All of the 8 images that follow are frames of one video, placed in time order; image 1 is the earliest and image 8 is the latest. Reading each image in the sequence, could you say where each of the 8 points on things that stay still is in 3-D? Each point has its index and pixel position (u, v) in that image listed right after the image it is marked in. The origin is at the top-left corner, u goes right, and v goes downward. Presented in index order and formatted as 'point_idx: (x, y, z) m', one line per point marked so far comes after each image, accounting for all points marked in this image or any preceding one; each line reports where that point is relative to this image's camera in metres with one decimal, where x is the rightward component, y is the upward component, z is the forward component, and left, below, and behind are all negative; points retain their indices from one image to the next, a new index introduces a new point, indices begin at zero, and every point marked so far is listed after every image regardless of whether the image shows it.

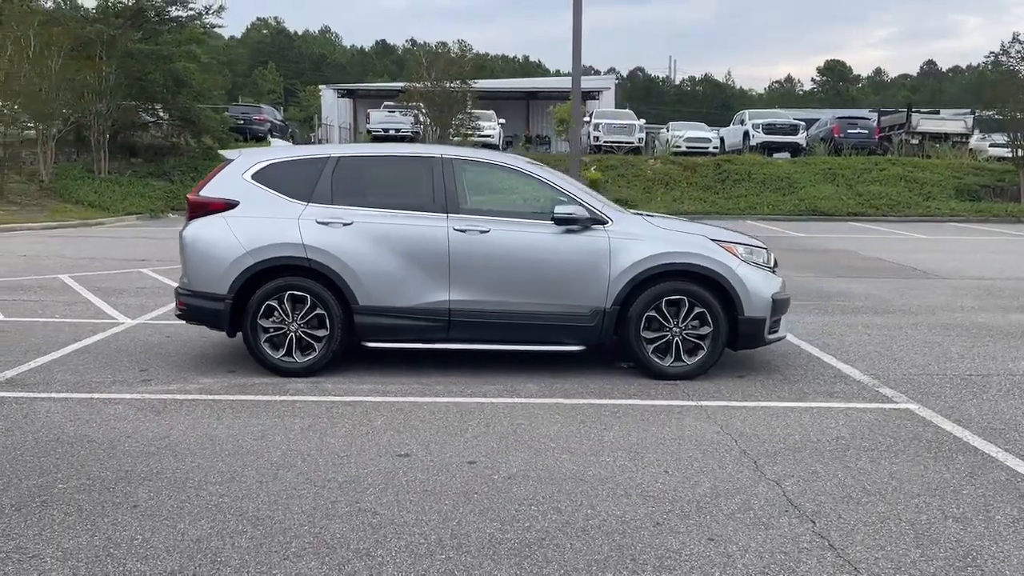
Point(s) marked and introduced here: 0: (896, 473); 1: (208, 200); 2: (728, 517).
0: (+2.1, -1.0, +4.8) m
1: (-2.5, +0.7, +7.1) m
2: (+1.0, -1.1, +4.2) m
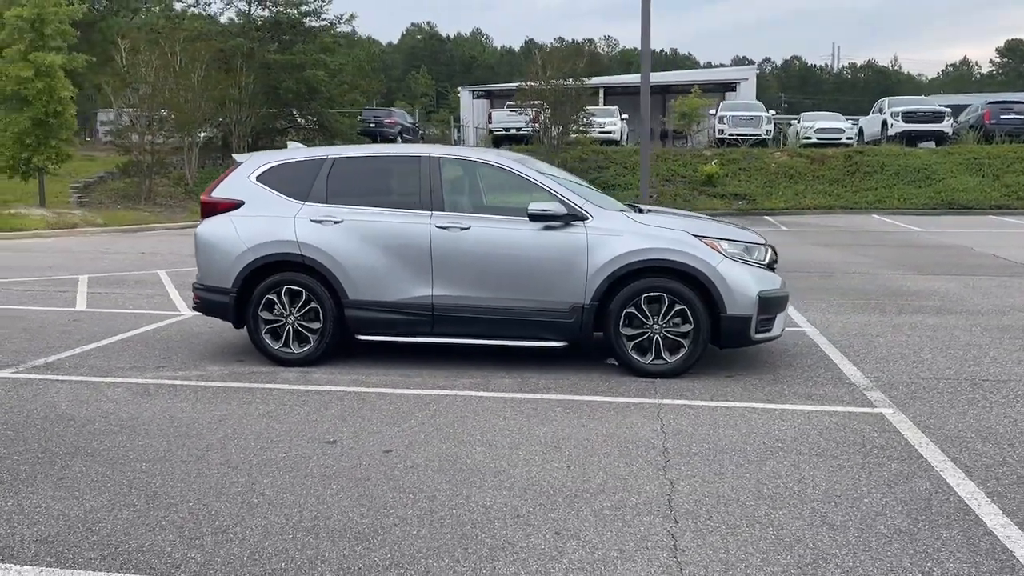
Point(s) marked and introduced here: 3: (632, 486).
0: (+1.6, -1.0, +4.6) m
1: (-2.6, +0.8, +7.6) m
2: (+0.4, -1.1, +4.1) m
3: (+0.6, -1.0, +4.5) m
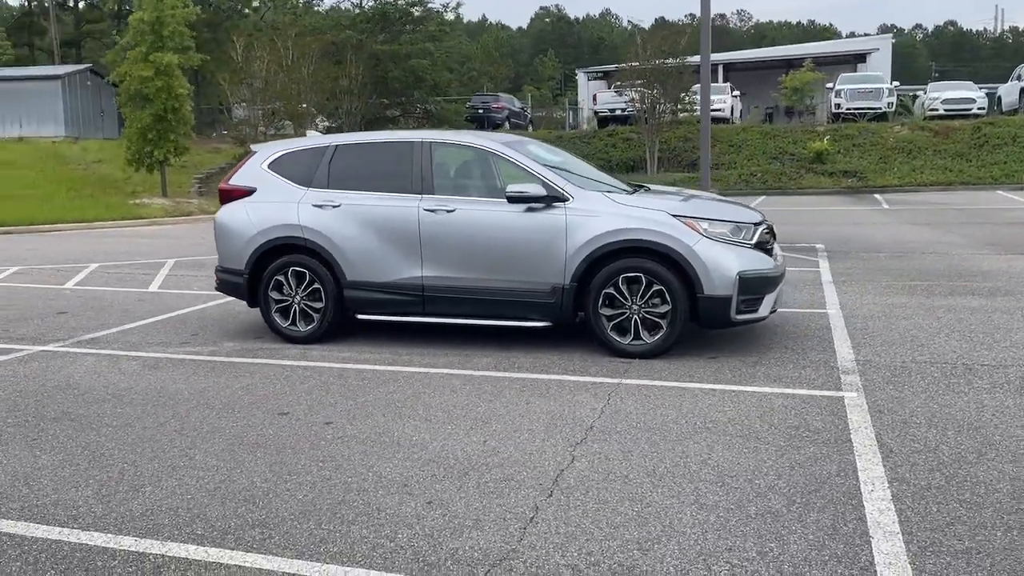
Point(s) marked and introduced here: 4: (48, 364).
0: (+1.1, -0.9, +4.6) m
1: (-2.6, +1.0, +8.1) m
2: (-0.2, -1.0, +4.3) m
3: (+0.1, -0.9, +4.6) m
4: (-3.9, -0.6, +7.3) m
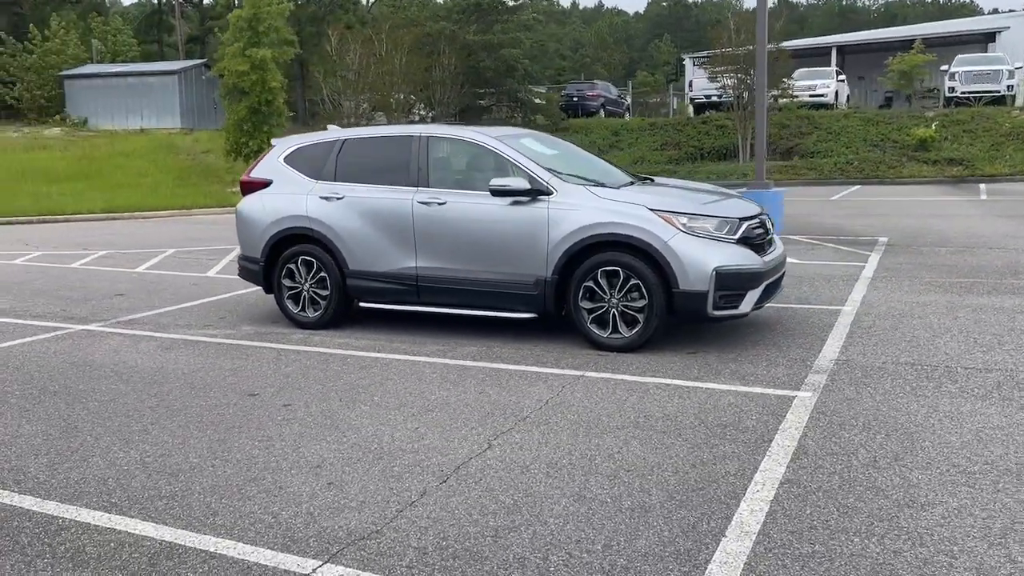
0: (+0.6, -0.9, +4.6) m
1: (-2.6, +1.1, +8.6) m
2: (-0.7, -0.9, +4.5) m
3: (-0.4, -0.9, +4.8) m
4: (-4.0, -0.5, +8.0) m
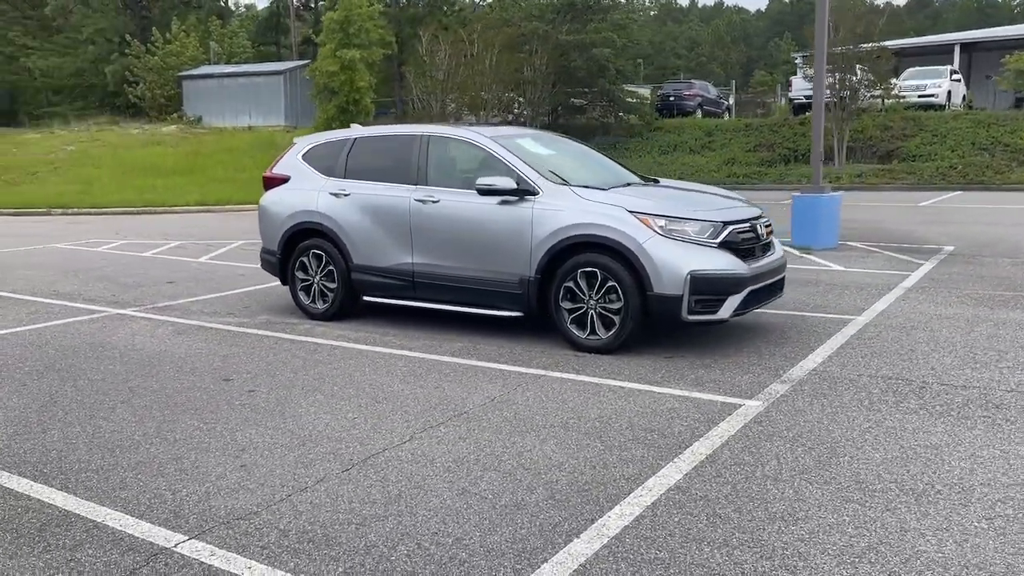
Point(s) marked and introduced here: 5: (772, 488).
0: (+0.1, -0.9, +4.6) m
1: (-2.5, +1.2, +9.0) m
2: (-1.2, -0.9, +4.7) m
3: (-0.8, -0.9, +4.9) m
4: (-4.0, -0.4, +8.6) m
5: (+1.2, -0.9, +4.0) m
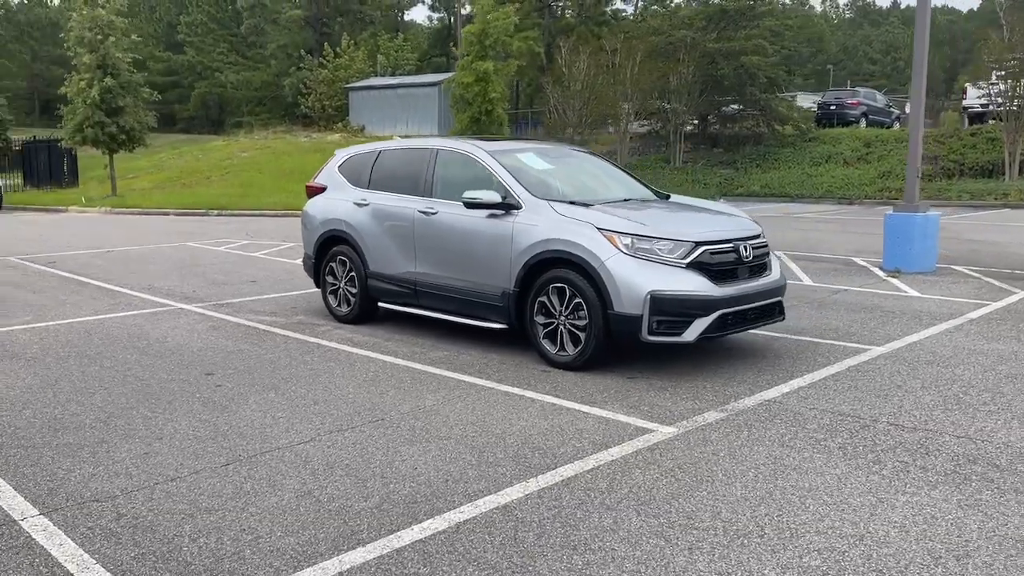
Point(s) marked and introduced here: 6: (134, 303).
0: (-0.6, -1.0, +4.7) m
1: (-2.2, +1.1, +9.5) m
2: (-1.8, -0.9, +5.1) m
3: (-1.4, -0.9, +5.2) m
4: (-3.9, -0.3, +9.4) m
5: (+0.4, -1.1, +4.0) m
6: (-4.7, -0.2, +10.7) m
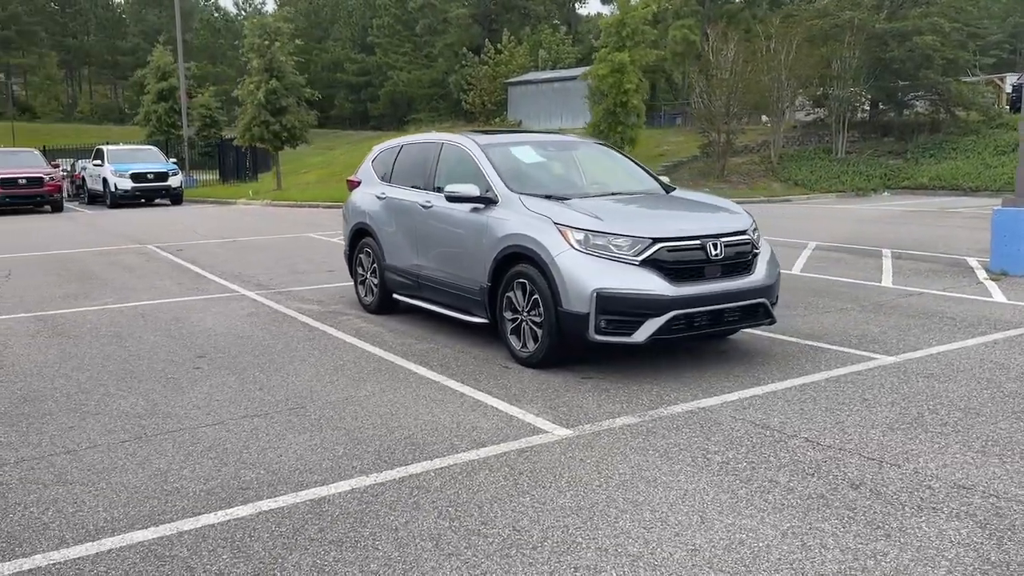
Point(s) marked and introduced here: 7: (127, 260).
0: (-1.3, -0.9, +4.9) m
1: (-1.8, +1.2, +9.9) m
2: (-2.5, -0.9, +5.4) m
3: (-2.0, -0.8, +5.5) m
4: (-3.5, -0.2, +10.1) m
5: (-0.5, -1.0, +3.9) m
6: (-4.1, 0.0, +11.6) m
7: (-6.7, +0.5, +15.0) m
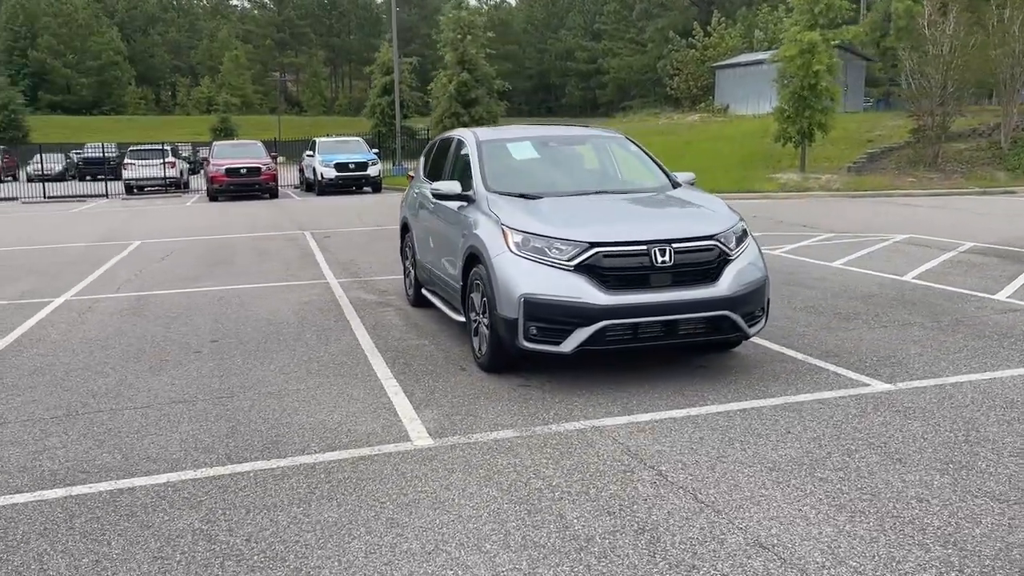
0: (-2.1, -0.9, +5.2) m
1: (-1.2, +1.3, +10.1) m
2: (-3.1, -0.8, +6.0) m
3: (-2.6, -0.8, +6.0) m
4: (-2.8, 0.0, +10.8) m
5: (-1.6, -1.0, +4.1) m
6: (-2.9, +0.2, +12.4) m
7: (-4.5, +0.8, +16.3) m
